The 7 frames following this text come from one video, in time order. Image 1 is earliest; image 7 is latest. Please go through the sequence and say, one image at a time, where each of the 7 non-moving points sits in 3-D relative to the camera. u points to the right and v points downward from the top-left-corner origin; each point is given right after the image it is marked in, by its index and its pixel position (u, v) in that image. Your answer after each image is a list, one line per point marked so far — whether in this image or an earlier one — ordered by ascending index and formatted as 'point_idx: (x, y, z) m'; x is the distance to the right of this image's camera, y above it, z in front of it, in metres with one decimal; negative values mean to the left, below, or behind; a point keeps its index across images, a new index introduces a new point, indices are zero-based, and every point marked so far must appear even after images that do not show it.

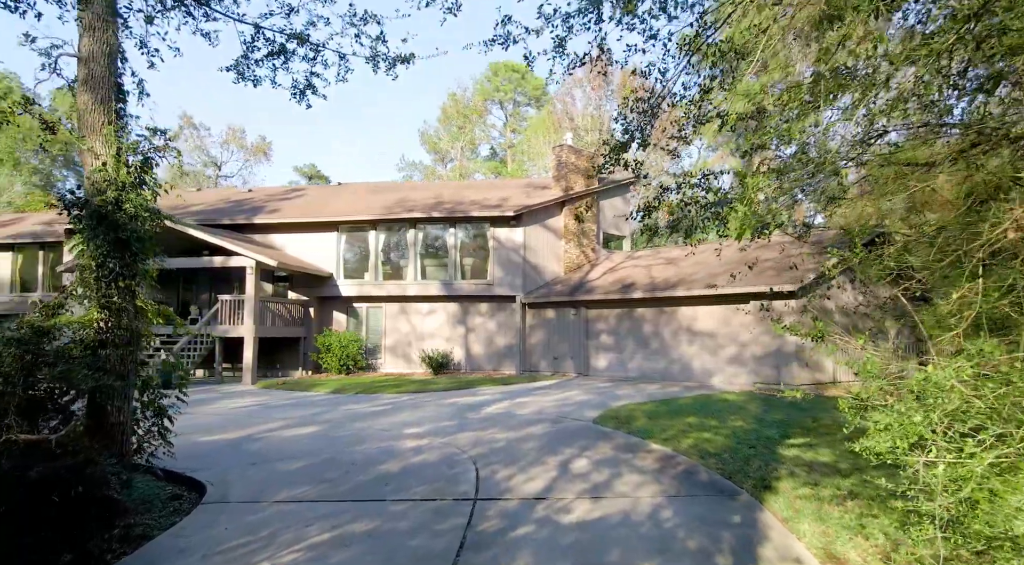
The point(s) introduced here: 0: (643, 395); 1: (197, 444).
0: (+2.5, -2.1, +14.2) m
1: (-4.1, -2.1, +9.6) m
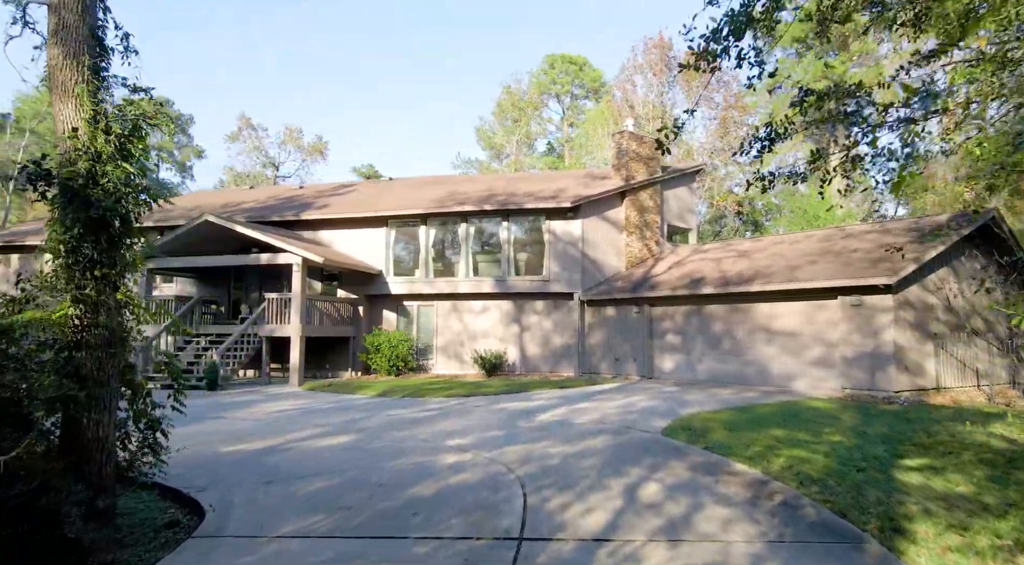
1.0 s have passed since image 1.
0: (+3.5, -2.0, +12.7) m
1: (-3.4, -2.1, +8.6) m
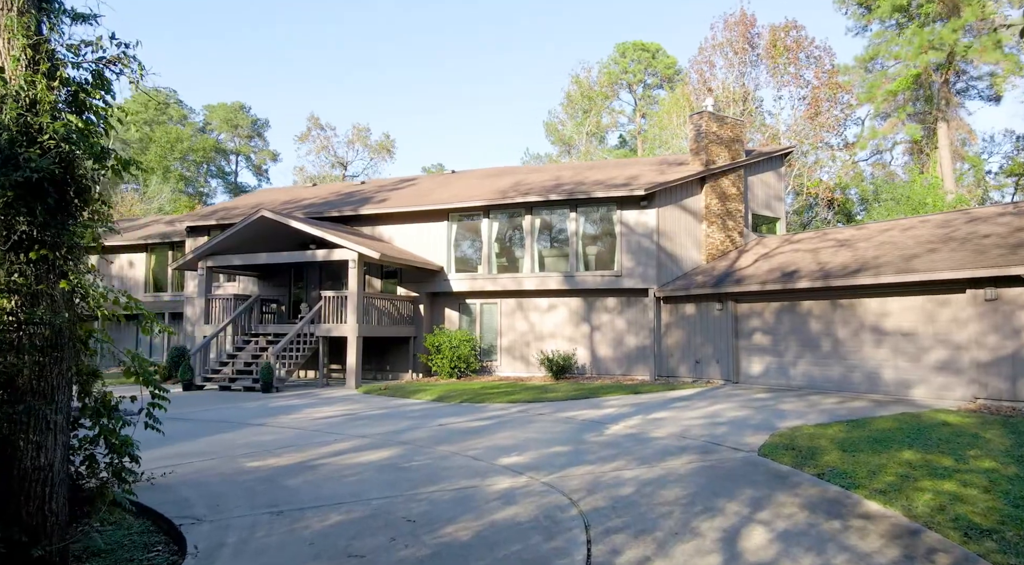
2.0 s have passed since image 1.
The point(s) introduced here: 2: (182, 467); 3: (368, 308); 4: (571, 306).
0: (+4.5, -1.9, +10.8) m
1: (-2.8, -2.0, +7.4) m
2: (-3.7, -2.1, +8.2) m
3: (-3.6, -0.6, +18.6) m
4: (+1.5, -0.6, +18.8) m
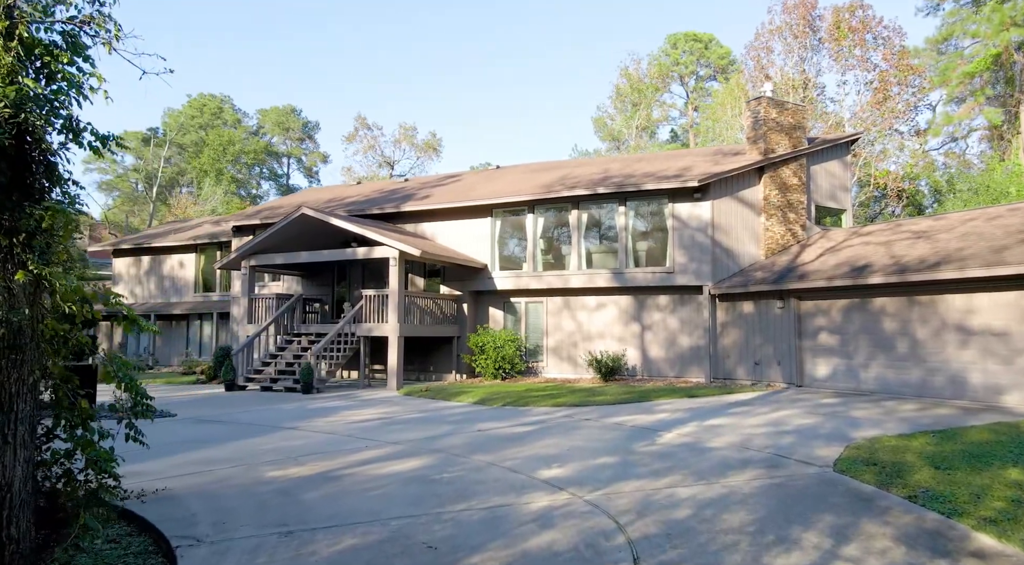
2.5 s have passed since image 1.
0: (+5.0, -1.8, +9.7) m
1: (-2.4, -1.9, +6.8) m
2: (-3.2, -2.0, +7.7) m
3: (-2.5, -0.6, +18.1) m
4: (+2.6, -0.5, +17.9) m
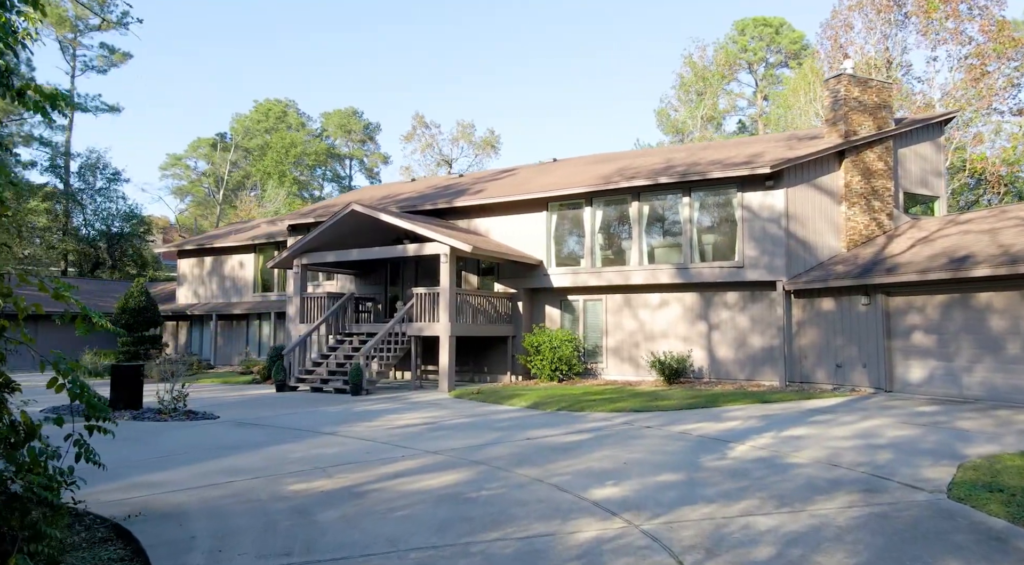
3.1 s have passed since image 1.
0: (+5.6, -1.7, +8.3) m
1: (-2.1, -1.9, +6.1) m
2: (-2.8, -1.9, +7.0) m
3: (-1.2, -0.5, +17.3) m
4: (+3.9, -0.4, +16.7) m
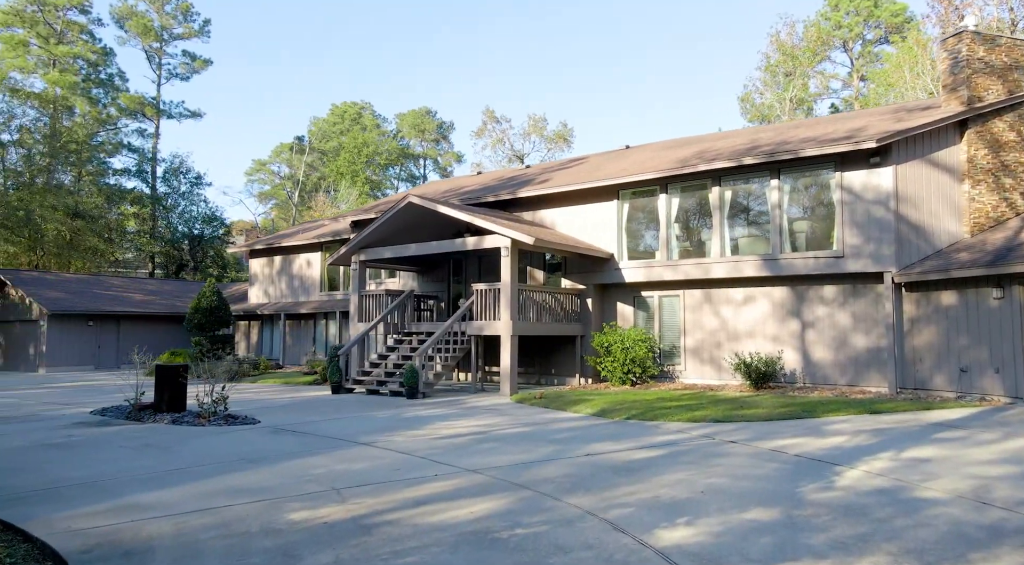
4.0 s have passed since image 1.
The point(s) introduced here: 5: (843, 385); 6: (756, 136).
0: (+6.1, -1.5, +6.3) m
1: (-1.8, -1.7, +4.9) m
2: (-2.4, -1.8, +5.8) m
3: (+0.2, -0.4, +15.9) m
4: (+5.2, -0.3, +14.8) m
5: (+6.2, -1.9, +13.9) m
6: (+5.7, +3.5, +17.5) m
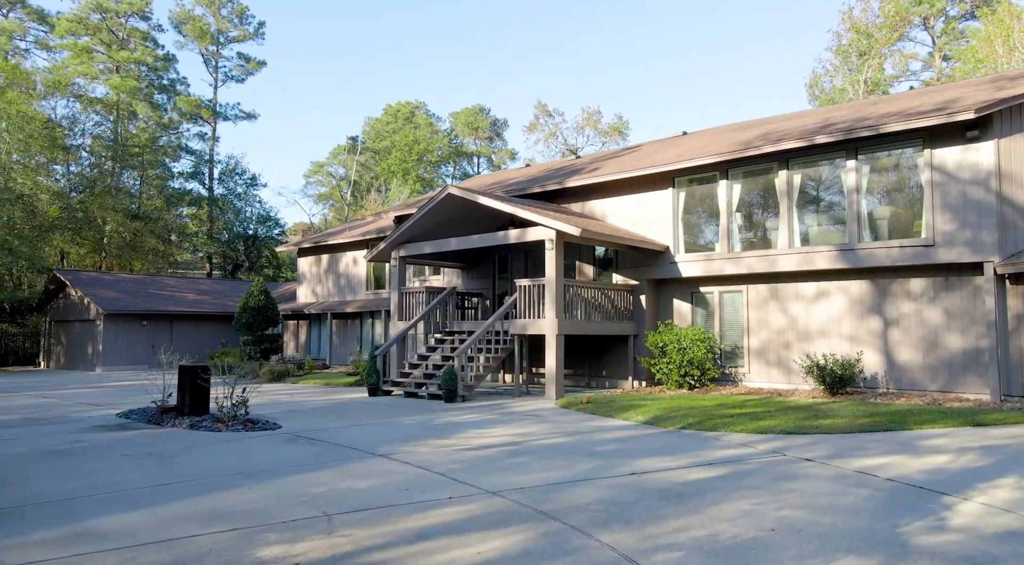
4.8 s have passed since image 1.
0: (+6.2, -1.4, +4.6) m
1: (-1.8, -1.6, +3.8) m
2: (-2.3, -1.7, +4.8) m
3: (+1.1, -0.3, +14.7) m
4: (+6.0, -0.2, +13.1) m
5: (+6.9, -1.8, +12.2) m
6: (+6.7, +3.6, +15.9) m
